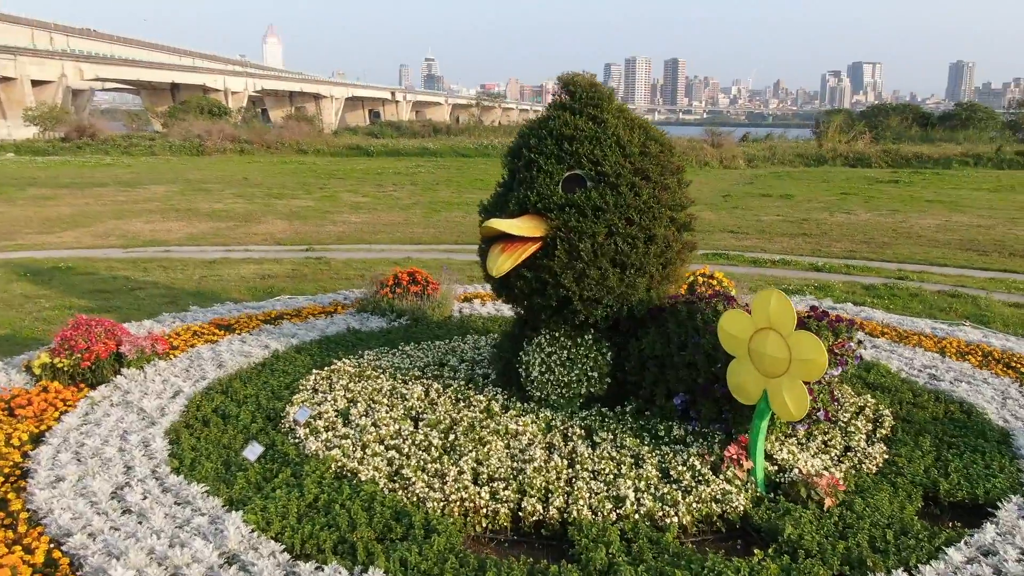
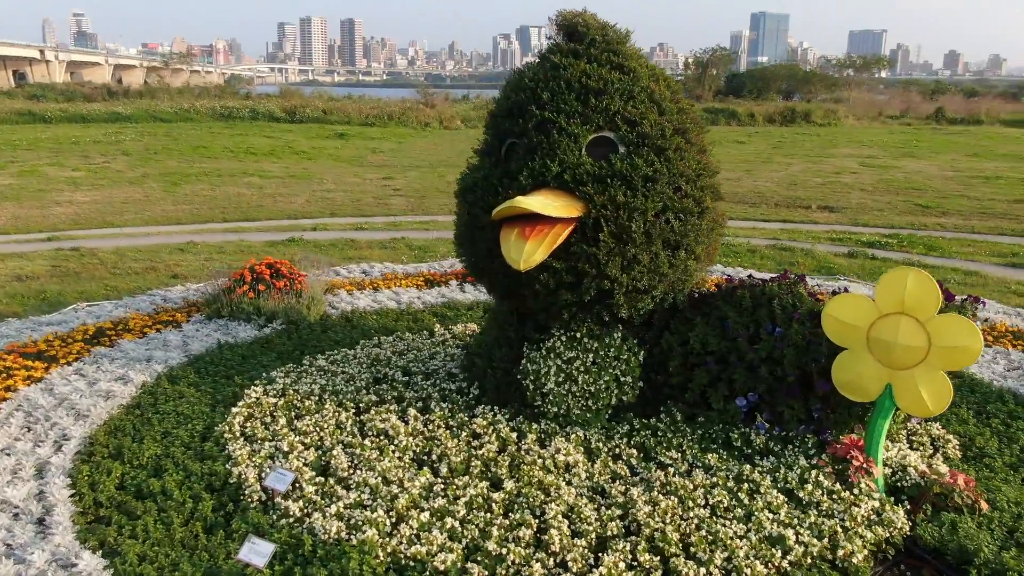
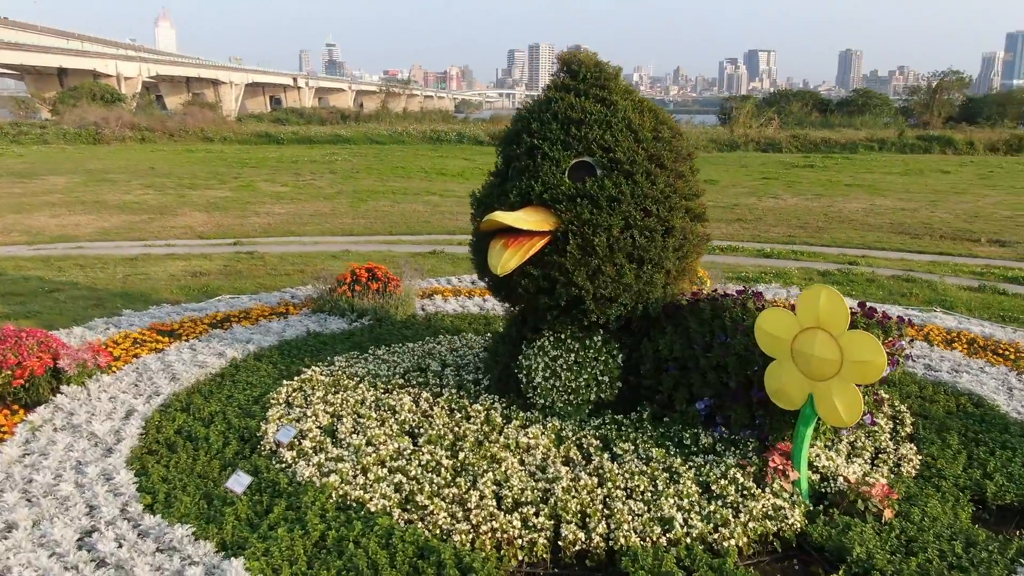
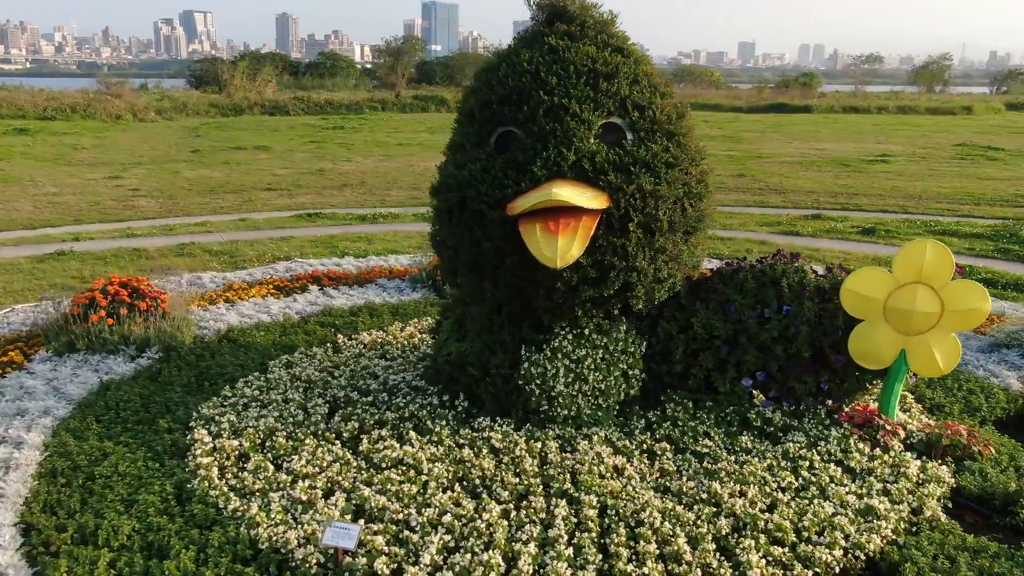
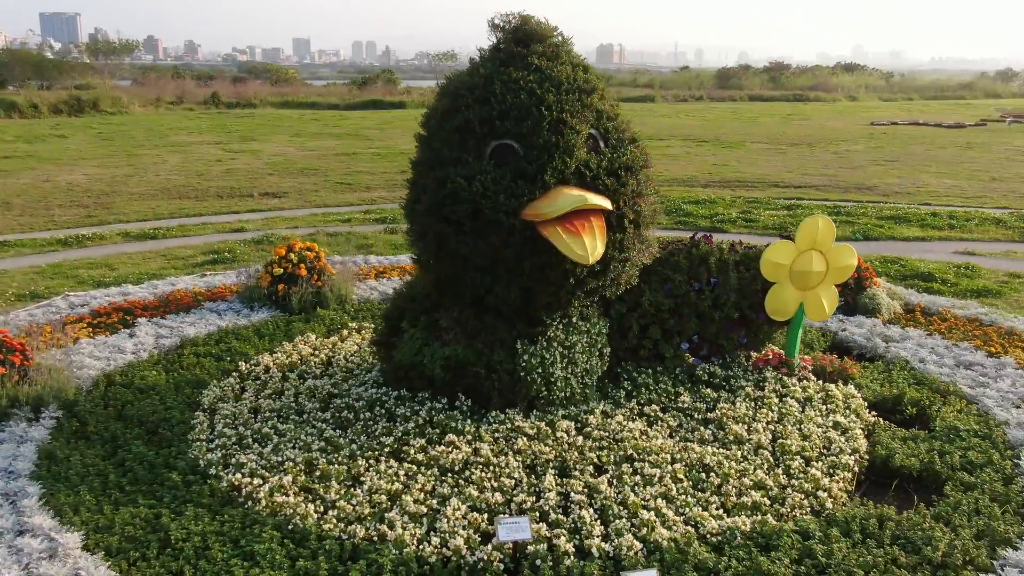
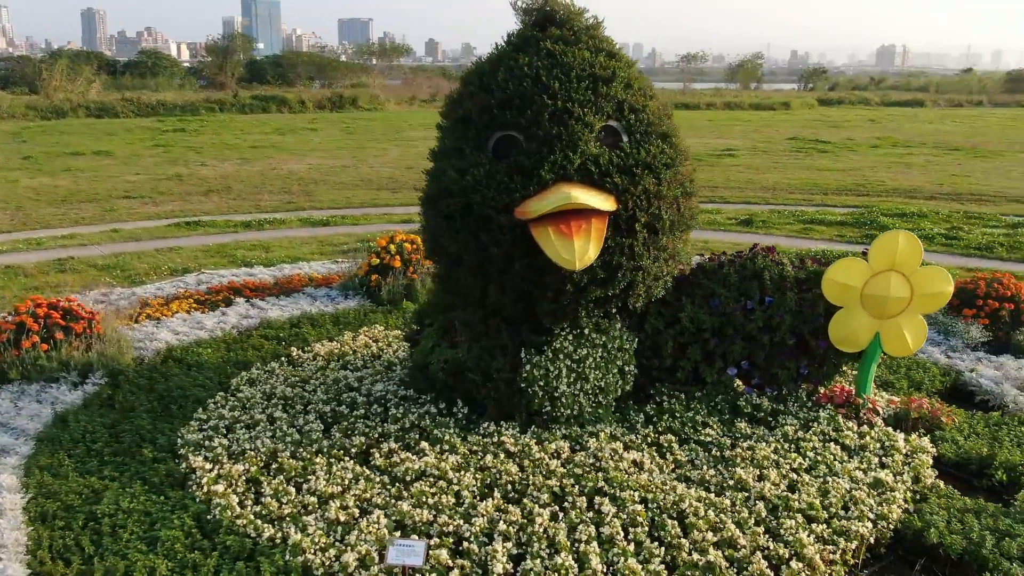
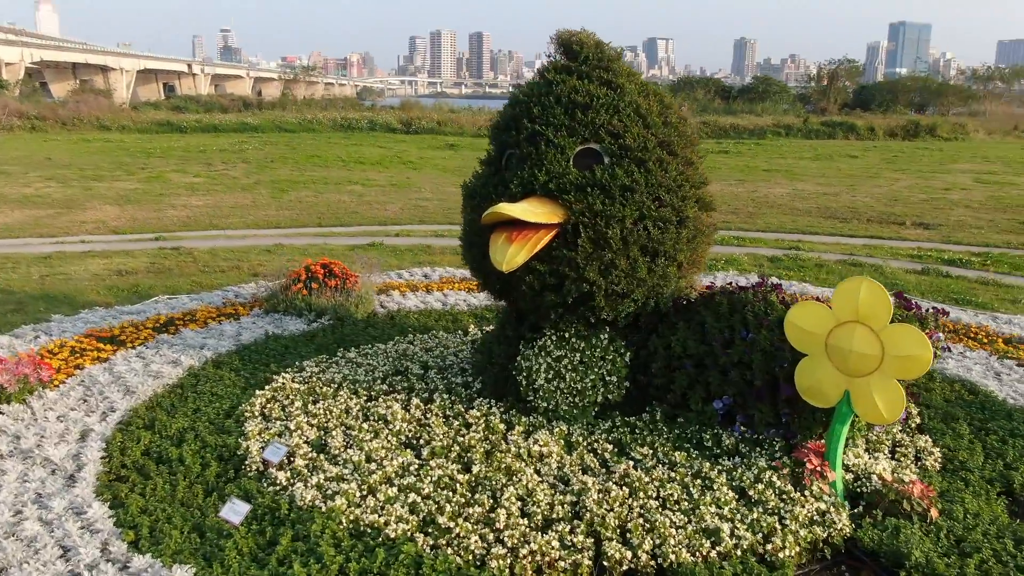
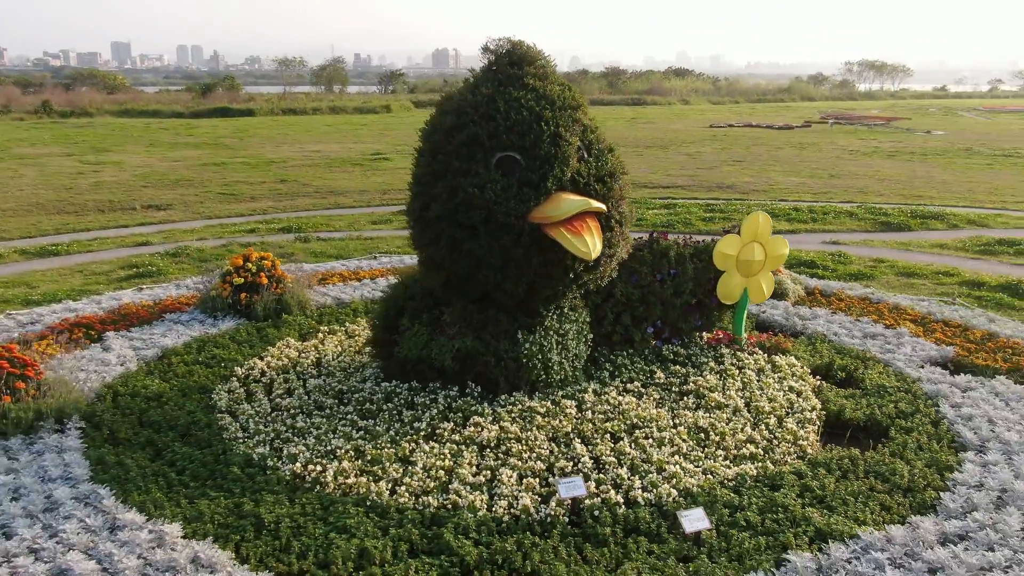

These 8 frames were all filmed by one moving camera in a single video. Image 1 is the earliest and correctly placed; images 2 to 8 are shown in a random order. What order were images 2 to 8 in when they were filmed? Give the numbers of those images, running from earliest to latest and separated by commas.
3, 7, 2, 4, 6, 5, 8
